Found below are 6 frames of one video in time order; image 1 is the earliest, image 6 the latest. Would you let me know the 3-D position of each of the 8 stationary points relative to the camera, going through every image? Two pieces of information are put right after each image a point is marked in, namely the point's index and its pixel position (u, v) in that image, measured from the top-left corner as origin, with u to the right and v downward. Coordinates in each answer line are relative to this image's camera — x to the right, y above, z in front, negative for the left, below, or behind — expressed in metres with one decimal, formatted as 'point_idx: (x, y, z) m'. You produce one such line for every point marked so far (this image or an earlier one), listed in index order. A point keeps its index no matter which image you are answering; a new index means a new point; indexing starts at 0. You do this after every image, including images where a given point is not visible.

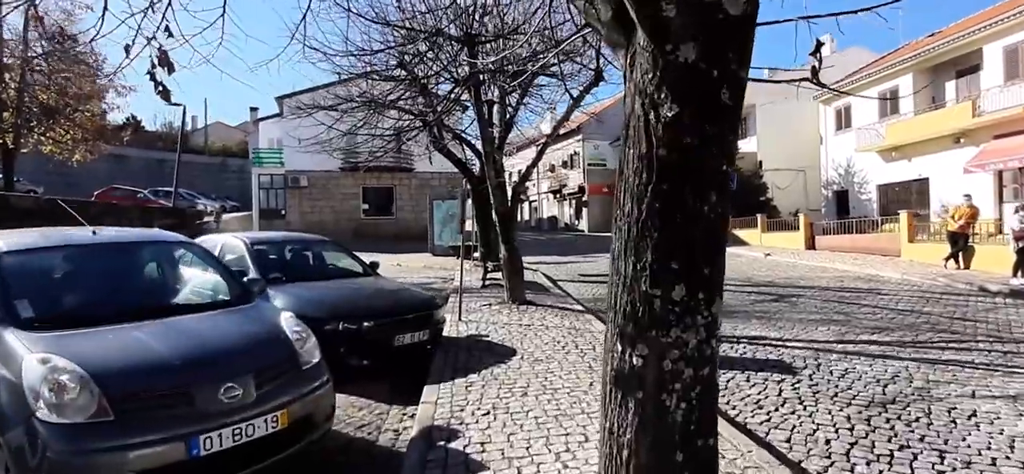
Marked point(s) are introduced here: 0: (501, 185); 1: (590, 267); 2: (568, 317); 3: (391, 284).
0: (-0.3, +0.9, +9.5) m
1: (+2.6, -1.0, +18.7) m
2: (+0.9, -1.2, +8.6) m
3: (-1.7, -0.7, +7.9) m
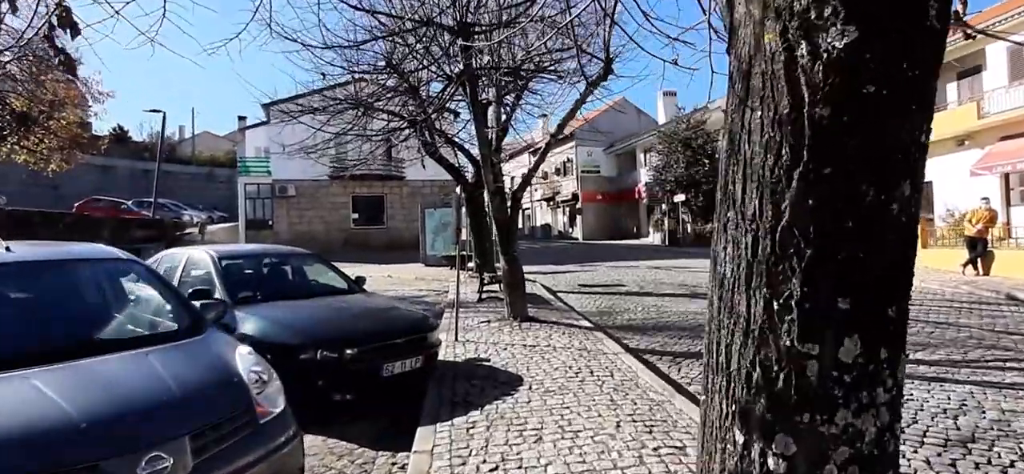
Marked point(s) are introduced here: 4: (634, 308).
0: (-0.3, +0.7, +8.7) m
1: (+2.5, -1.3, +17.9) m
2: (+0.9, -1.4, +7.8) m
3: (-1.6, -0.8, +7.1) m
4: (+2.5, -1.5, +11.6) m
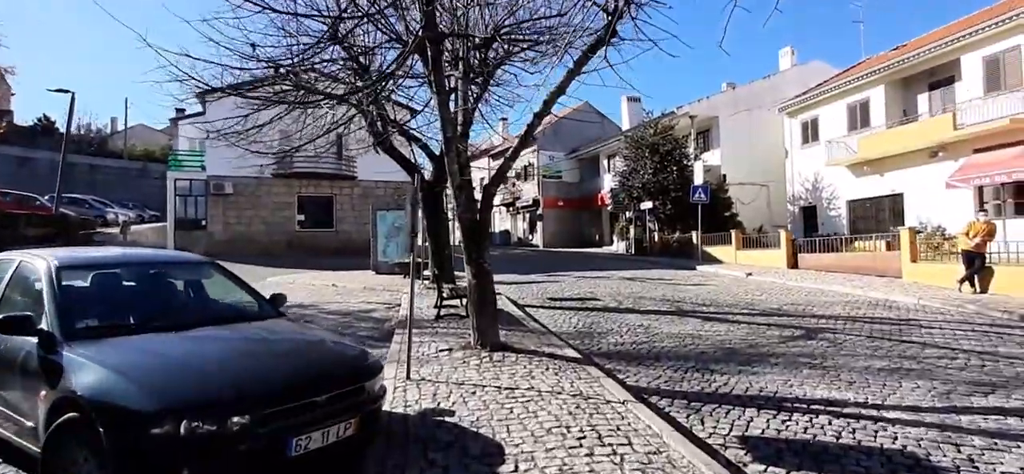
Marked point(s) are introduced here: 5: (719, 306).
0: (-0.6, +0.6, +6.9) m
1: (+1.4, -1.5, +16.3) m
2: (+0.6, -1.5, +6.0) m
3: (-1.9, -0.8, +5.2) m
4: (+1.9, -1.6, +10.0) m
5: (+4.5, -1.5, +12.1) m
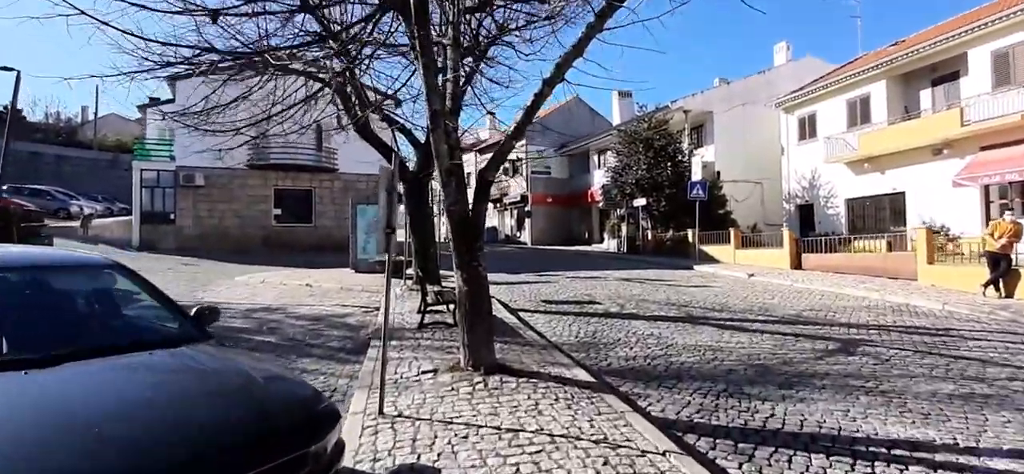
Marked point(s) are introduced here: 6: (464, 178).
0: (-0.6, +0.7, +5.7) m
1: (+1.1, -1.4, +15.1) m
2: (+0.6, -1.4, +4.8) m
3: (-1.9, -0.8, +3.9) m
4: (+1.8, -1.6, +8.8) m
5: (+4.3, -1.5, +11.0) m
6: (-0.5, +0.6, +5.7) m
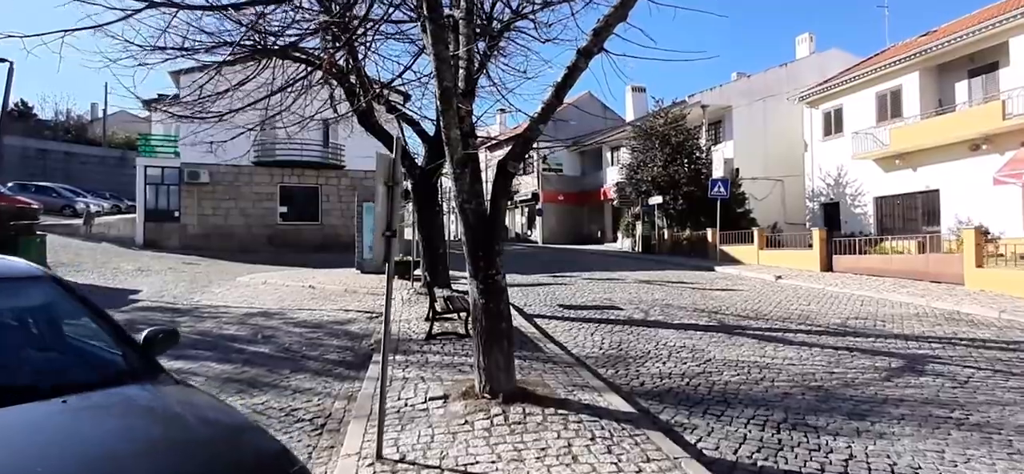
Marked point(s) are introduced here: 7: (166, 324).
0: (-0.4, +0.6, +4.8) m
1: (+1.4, -1.4, +14.2) m
2: (+0.8, -1.5, +3.9) m
3: (-1.7, -0.8, +3.0) m
4: (+2.1, -1.6, +7.9) m
5: (+4.6, -1.5, +10.0) m
6: (-0.3, +0.6, +4.8) m
7: (-6.3, -1.6, +10.3) m
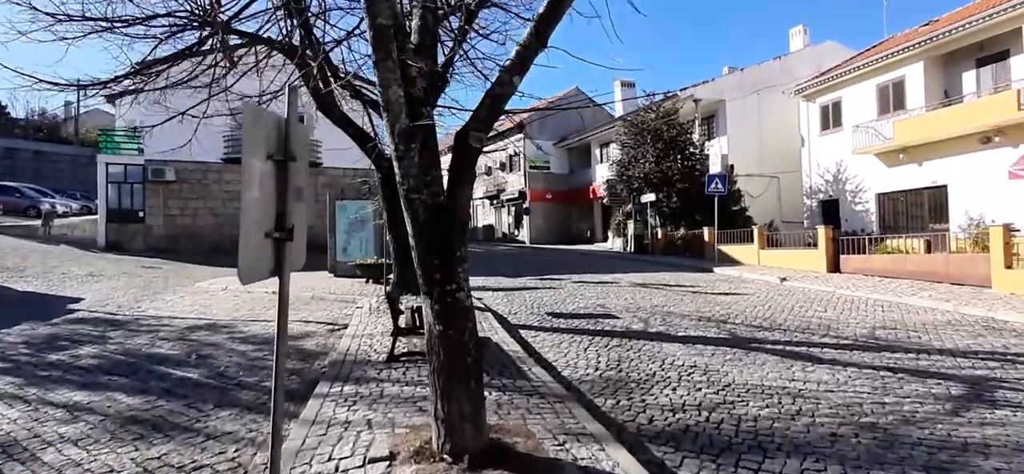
0: (-0.6, +0.6, +3.5) m
1: (+1.1, -1.4, +12.9) m
2: (+0.6, -1.5, +2.6) m
3: (-1.8, -0.9, +1.7) m
4: (+1.8, -1.6, +6.6) m
5: (+4.3, -1.5, +8.8) m
6: (-0.5, +0.6, +3.5) m
7: (-6.6, -1.6, +8.8) m
